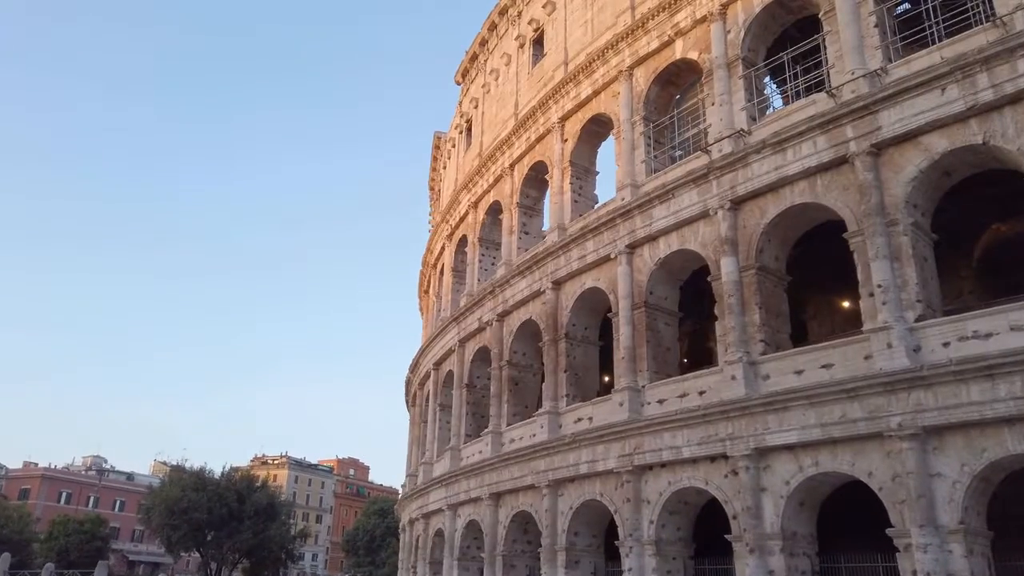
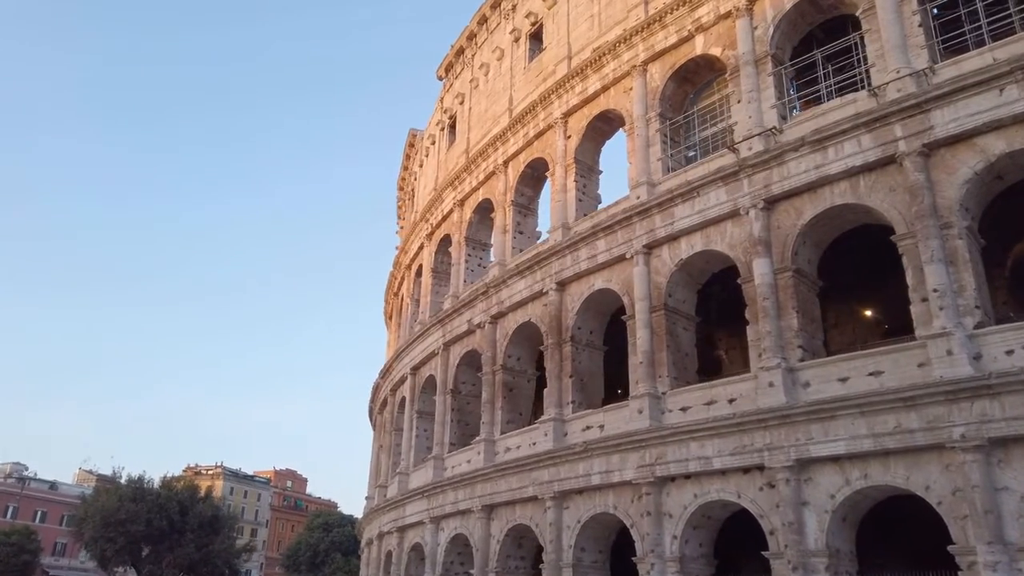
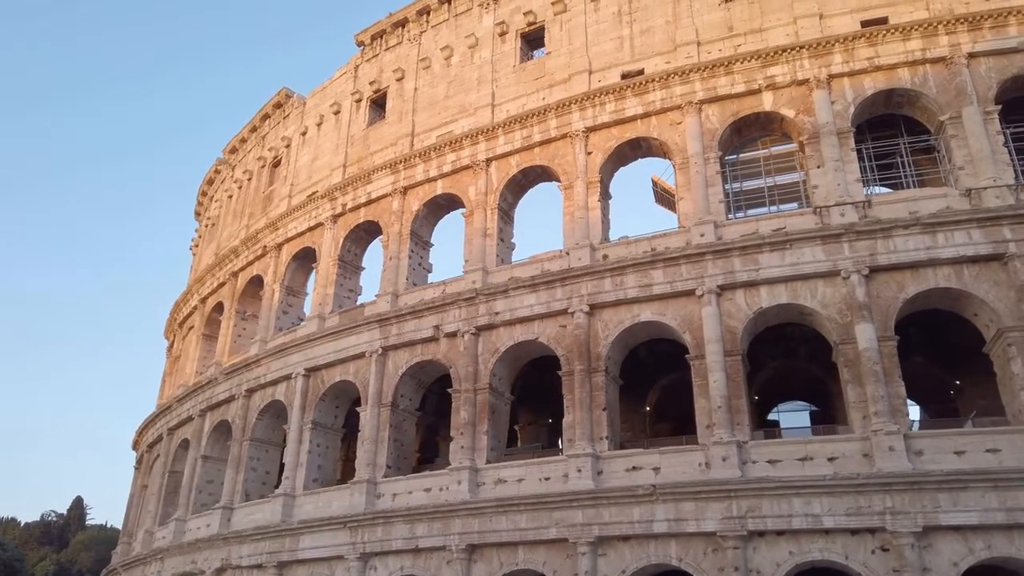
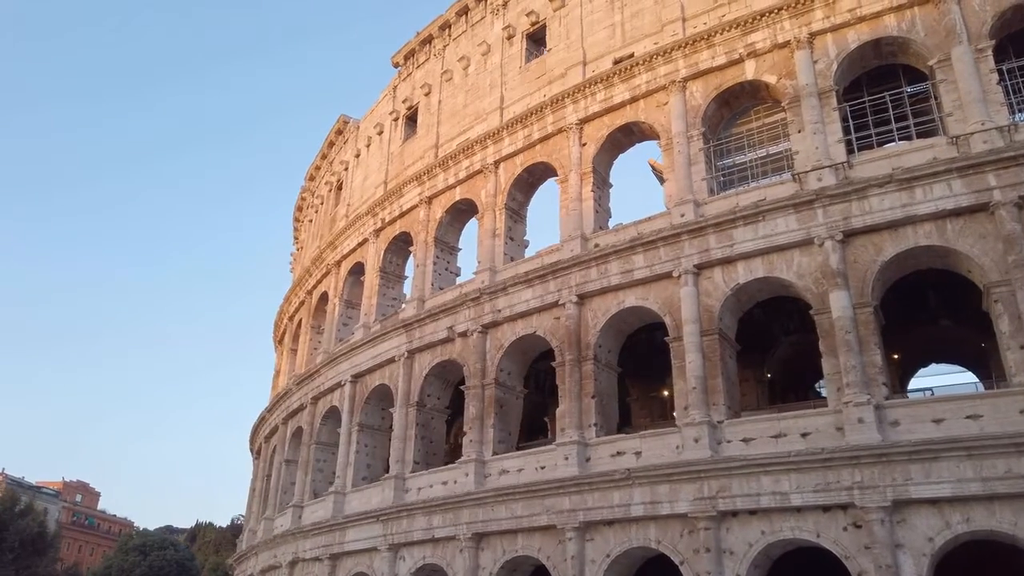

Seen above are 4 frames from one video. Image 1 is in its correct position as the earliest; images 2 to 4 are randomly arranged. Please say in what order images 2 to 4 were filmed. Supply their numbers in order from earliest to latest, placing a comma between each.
2, 4, 3
